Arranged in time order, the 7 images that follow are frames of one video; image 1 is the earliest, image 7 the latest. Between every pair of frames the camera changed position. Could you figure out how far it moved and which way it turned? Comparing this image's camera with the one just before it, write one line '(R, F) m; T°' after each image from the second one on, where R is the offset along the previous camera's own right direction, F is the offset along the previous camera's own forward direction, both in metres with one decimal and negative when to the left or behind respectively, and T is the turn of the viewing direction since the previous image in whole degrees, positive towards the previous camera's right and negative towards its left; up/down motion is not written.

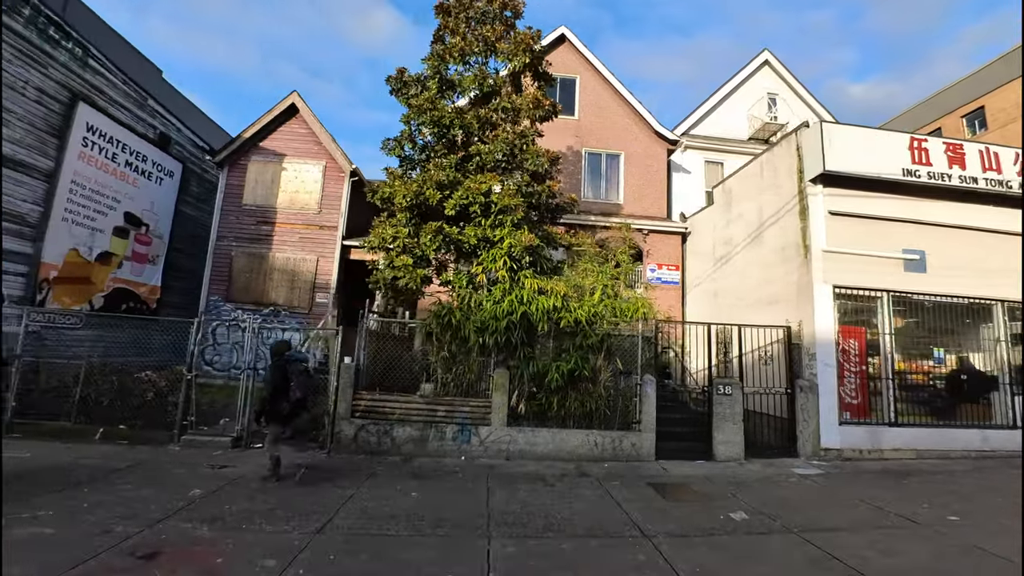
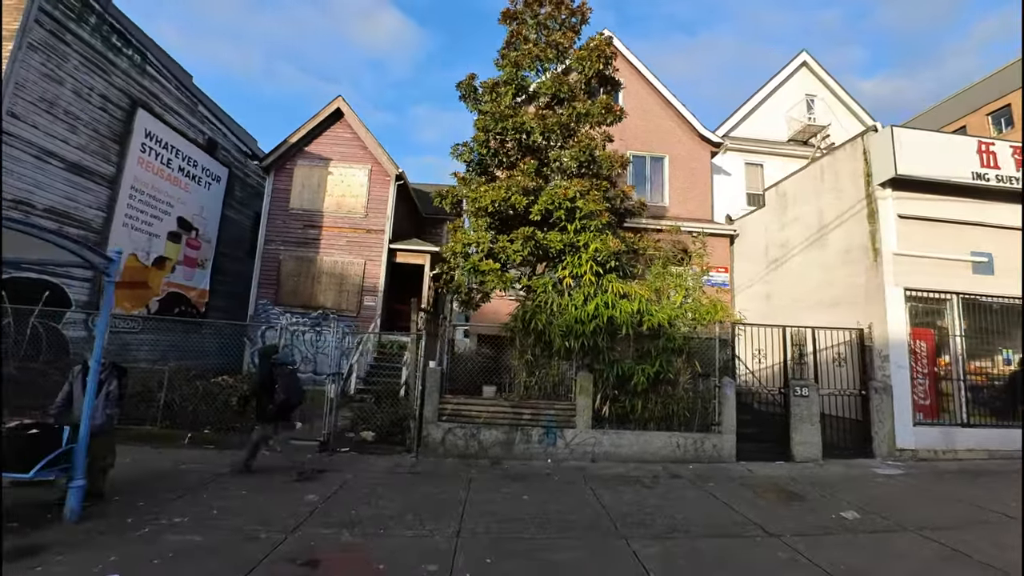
(-1.4, -0.1) m; 0°
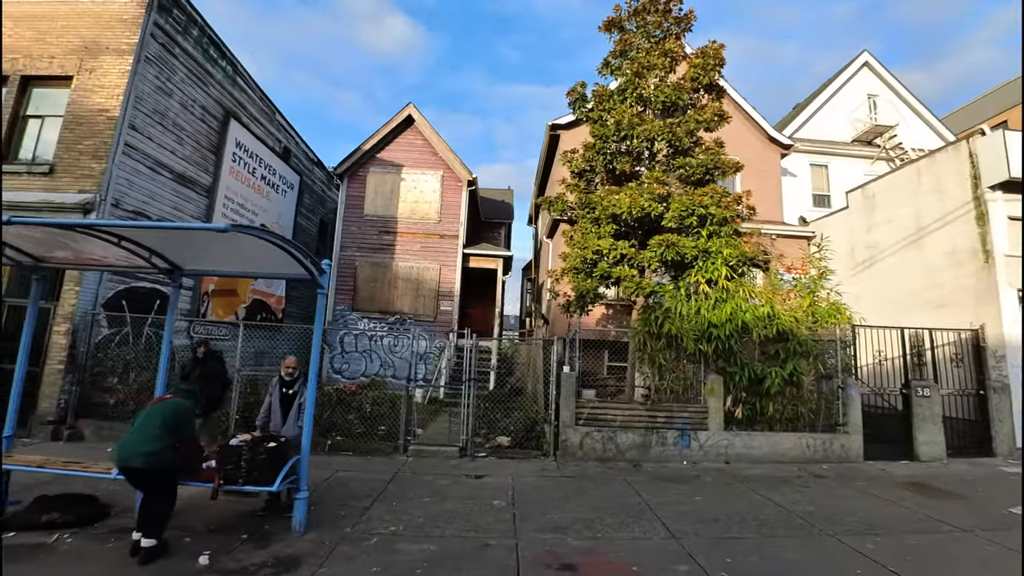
(-2.3, -0.1) m; 0°
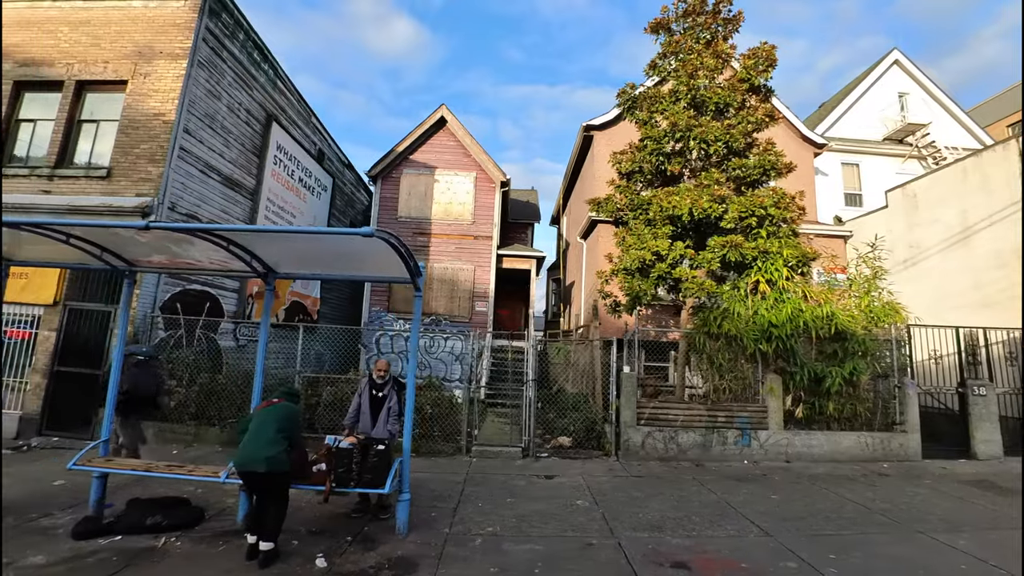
(-1.0, 0.0) m; 0°
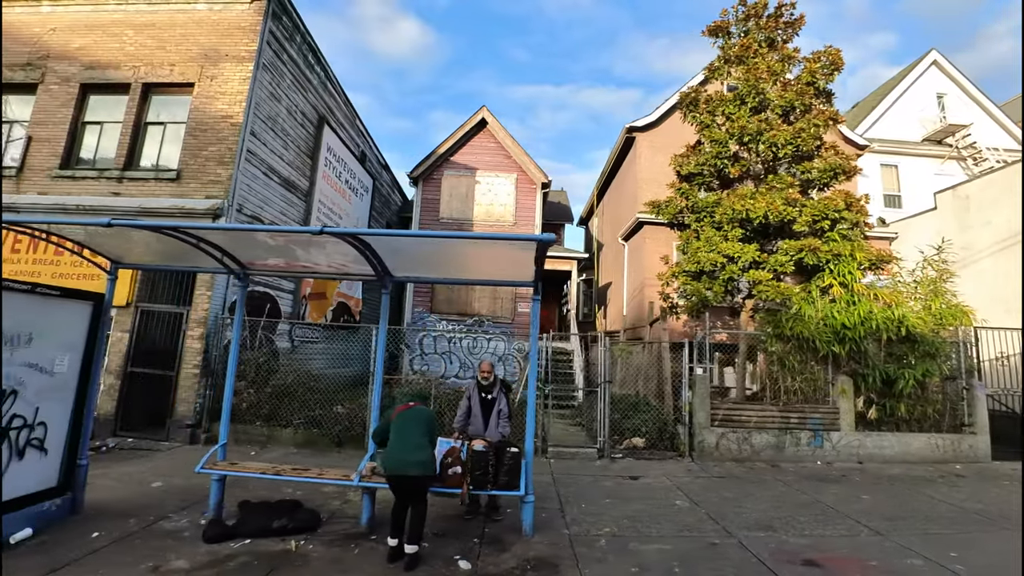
(-1.3, -0.1) m; 0°
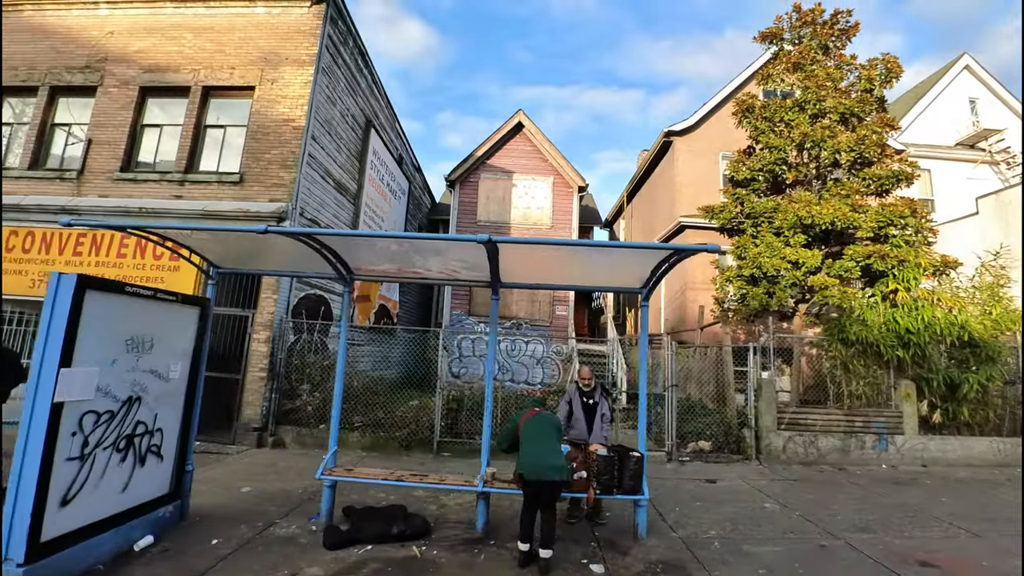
(-1.3, 0.0) m; 0°
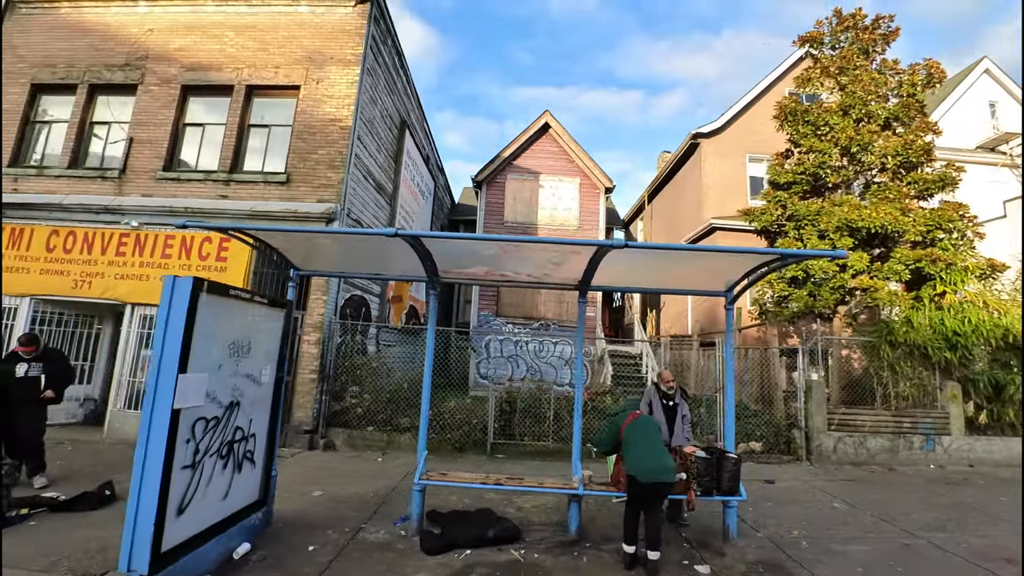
(-1.1, 0.0) m; +1°
